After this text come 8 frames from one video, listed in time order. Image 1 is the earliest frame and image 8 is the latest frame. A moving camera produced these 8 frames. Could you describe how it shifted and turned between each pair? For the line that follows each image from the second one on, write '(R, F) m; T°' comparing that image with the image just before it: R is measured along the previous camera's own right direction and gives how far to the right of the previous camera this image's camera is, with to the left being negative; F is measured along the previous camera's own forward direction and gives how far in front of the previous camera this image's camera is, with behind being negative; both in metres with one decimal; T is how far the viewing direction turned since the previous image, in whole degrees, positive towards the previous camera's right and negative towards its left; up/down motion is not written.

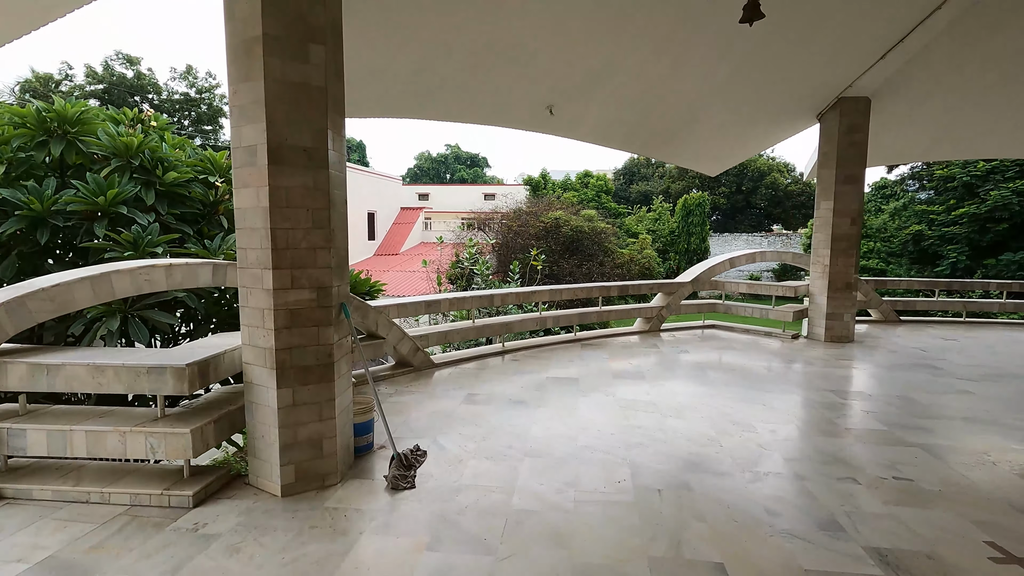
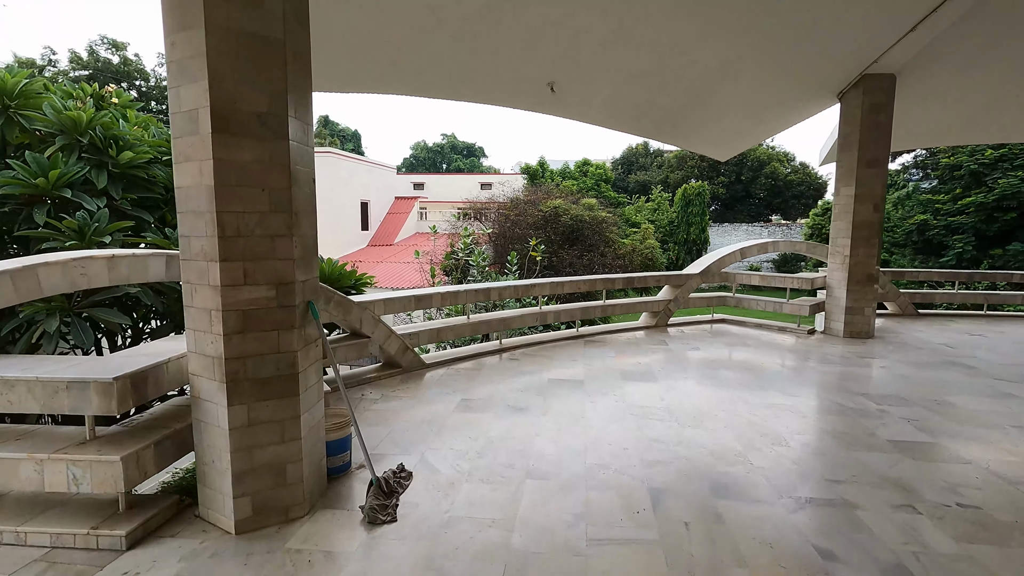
(0.0, +0.4) m; 0°
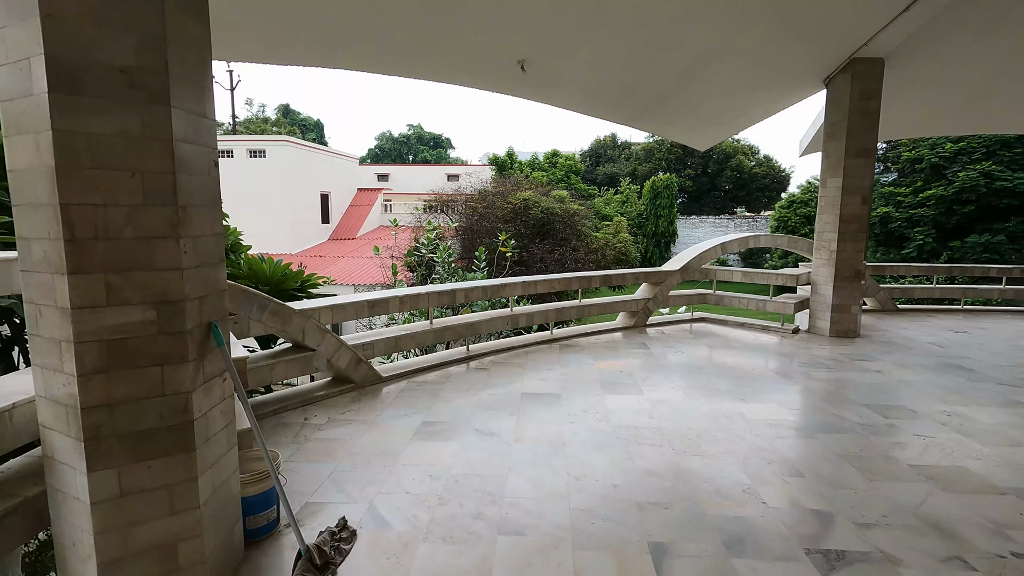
(0.0, +0.5) m; +3°
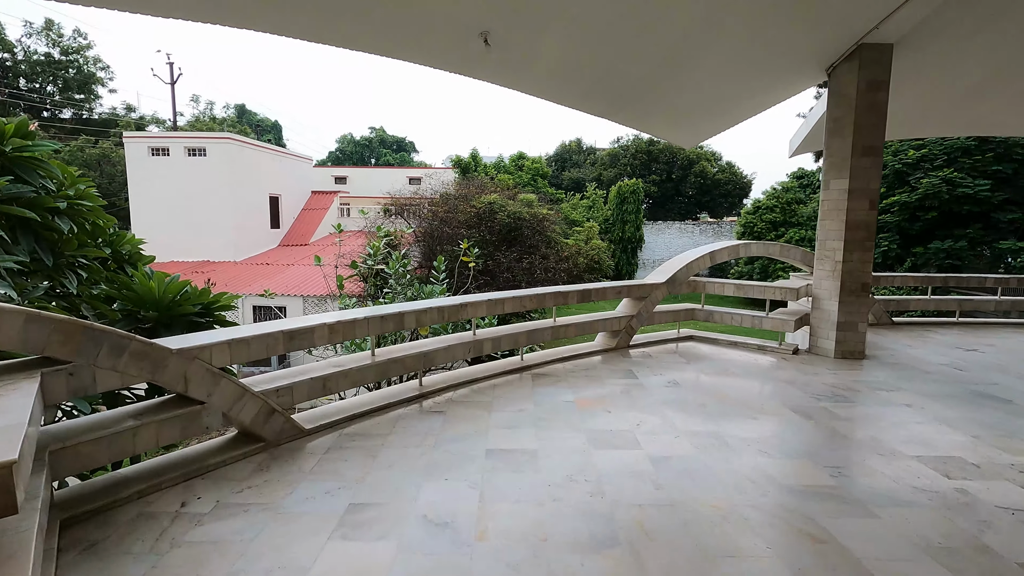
(0.0, +0.8) m; +4°
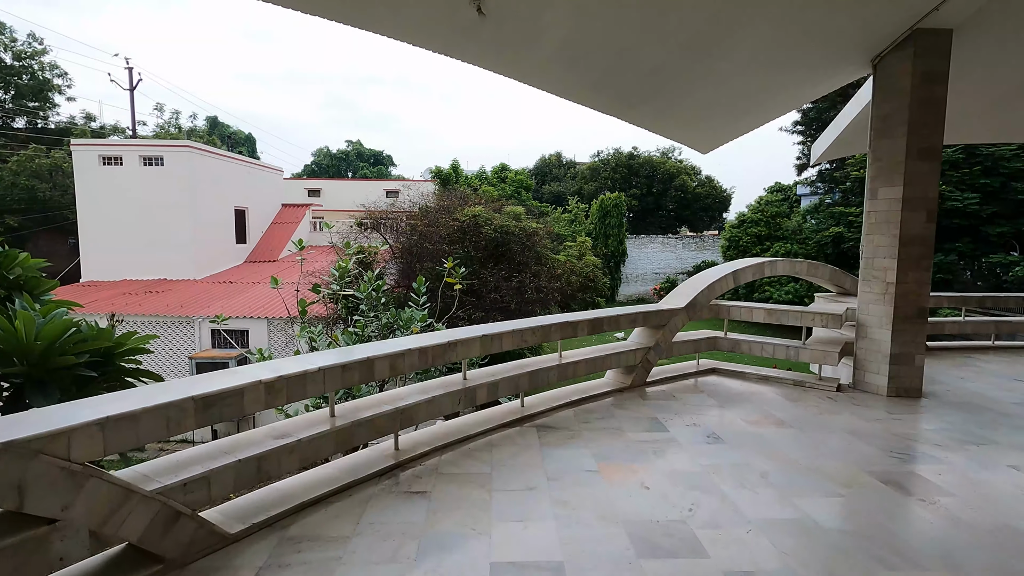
(-0.1, +0.9) m; +2°
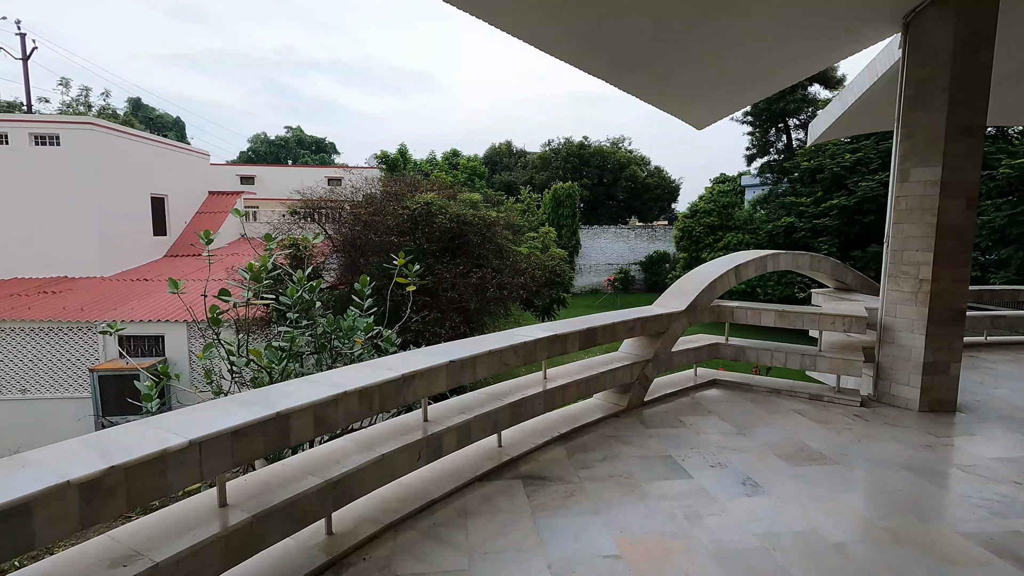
(-0.1, +0.9) m; +5°
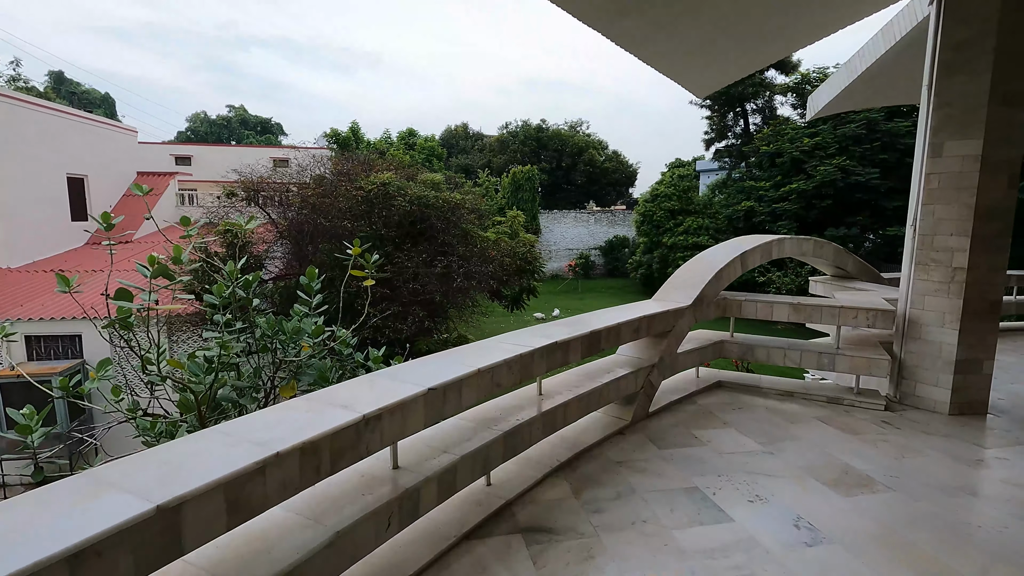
(-0.1, +0.6) m; +5°
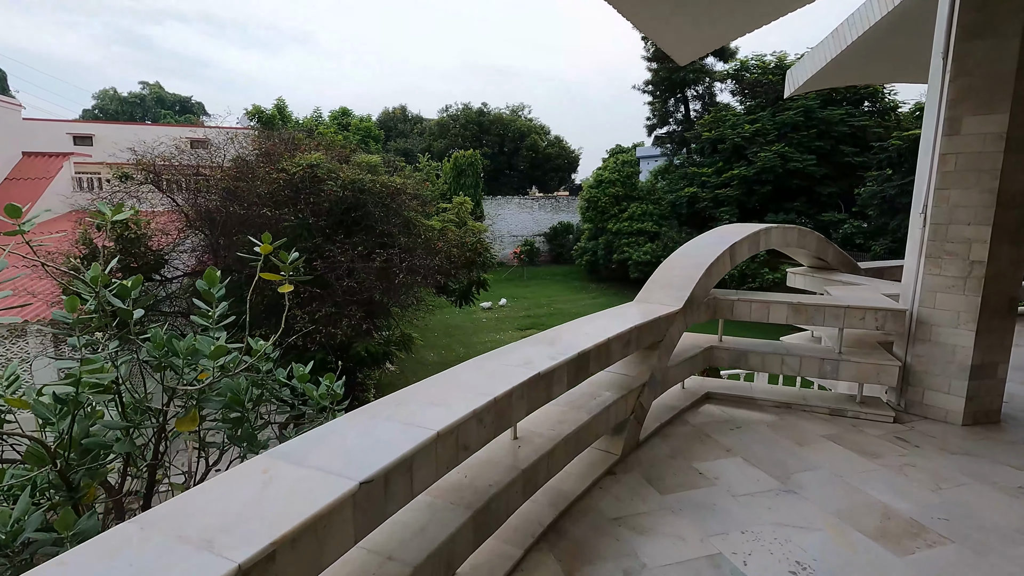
(-0.1, +0.7) m; +6°
